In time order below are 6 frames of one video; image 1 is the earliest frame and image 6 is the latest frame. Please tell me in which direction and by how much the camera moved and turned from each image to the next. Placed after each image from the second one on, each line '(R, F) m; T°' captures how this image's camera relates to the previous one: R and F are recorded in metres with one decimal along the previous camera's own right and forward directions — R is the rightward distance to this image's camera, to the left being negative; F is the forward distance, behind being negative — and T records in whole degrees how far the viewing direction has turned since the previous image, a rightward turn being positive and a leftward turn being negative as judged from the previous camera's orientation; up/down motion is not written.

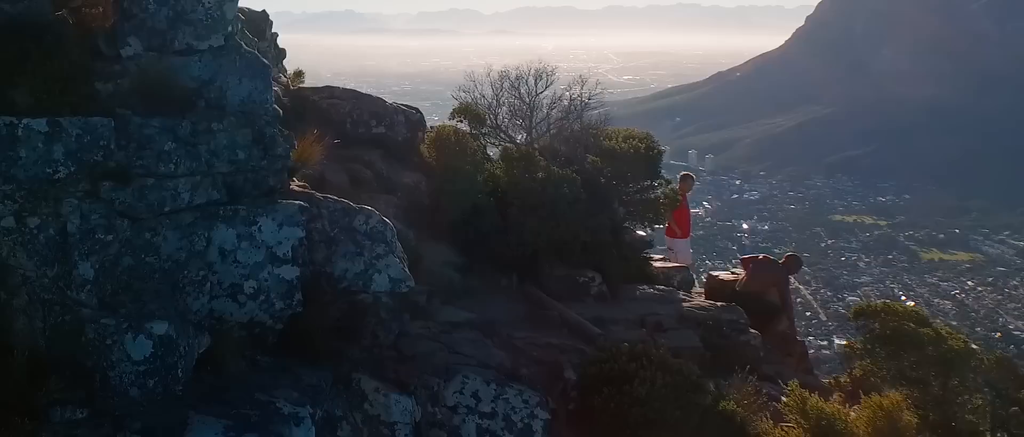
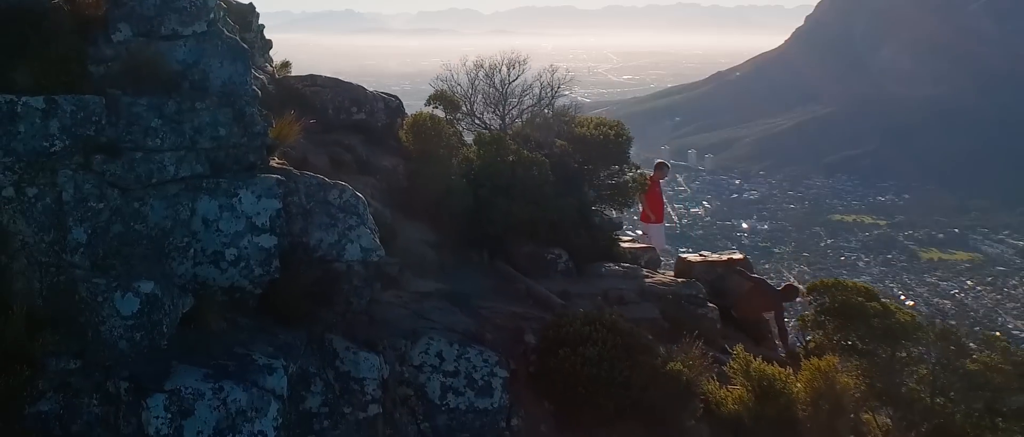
(+0.3, -0.5) m; 0°
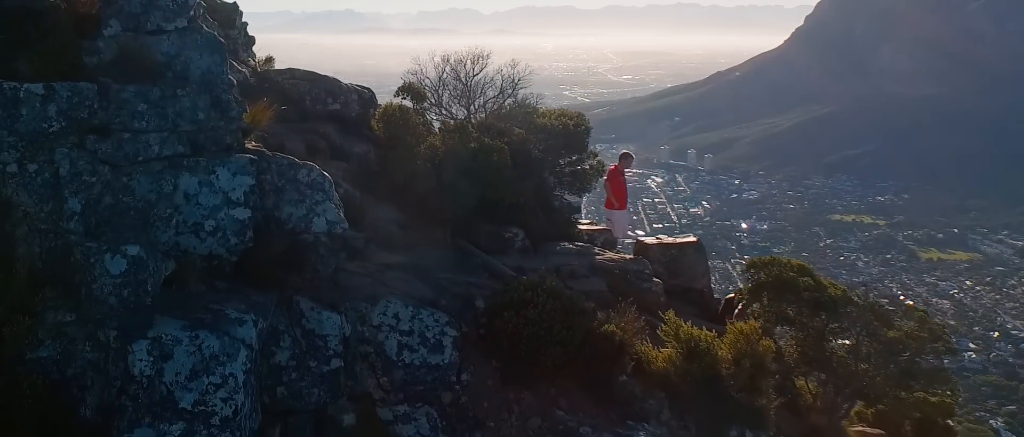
(+0.5, -0.8) m; 0°
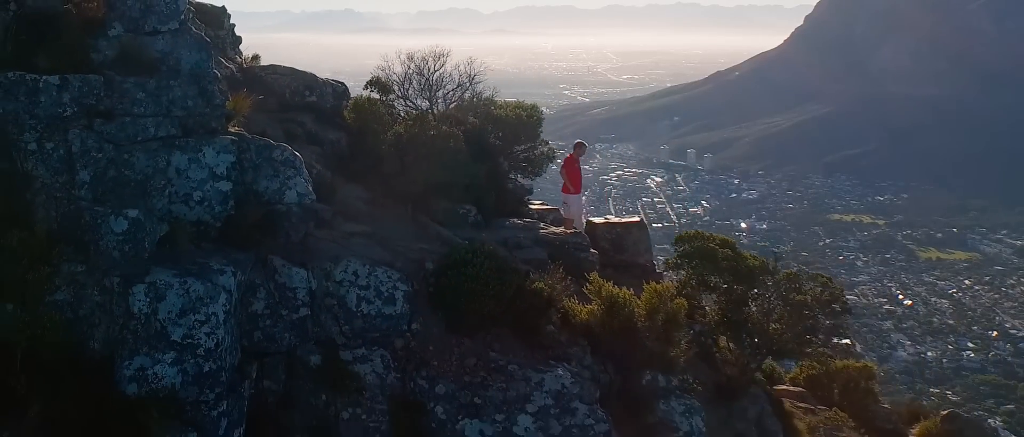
(+0.6, -1.4) m; 0°
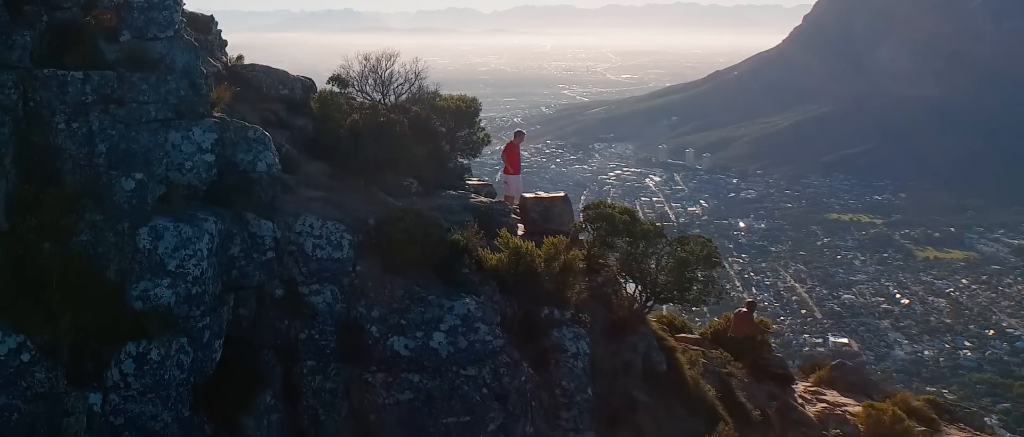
(+1.1, -2.5) m; 0°
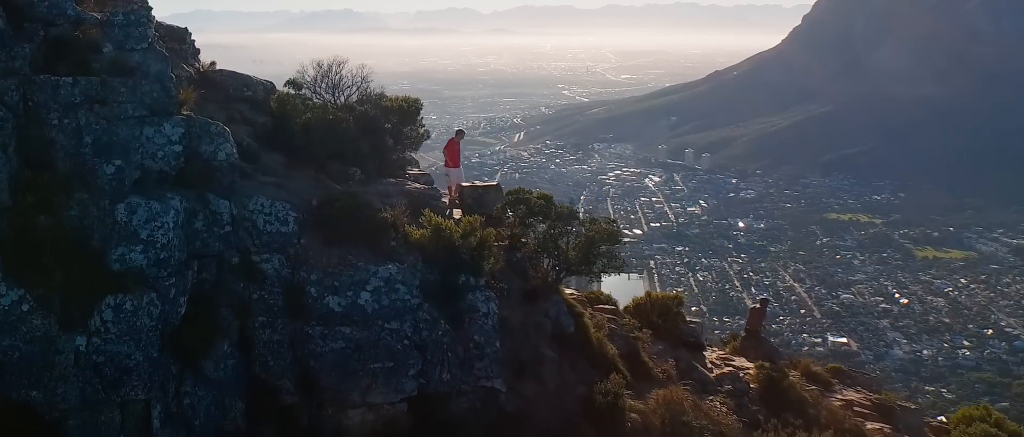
(+1.4, -2.3) m; 0°
